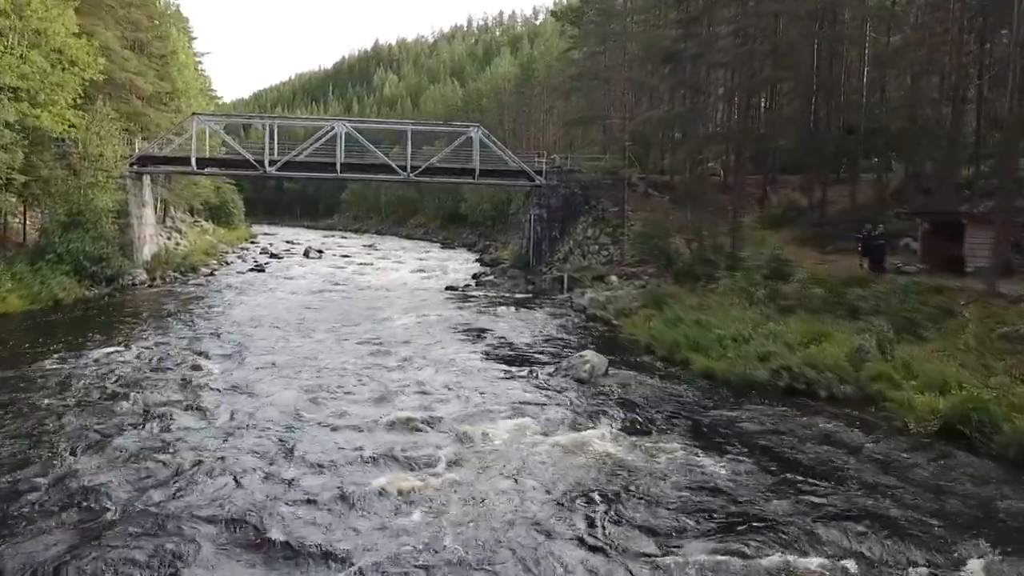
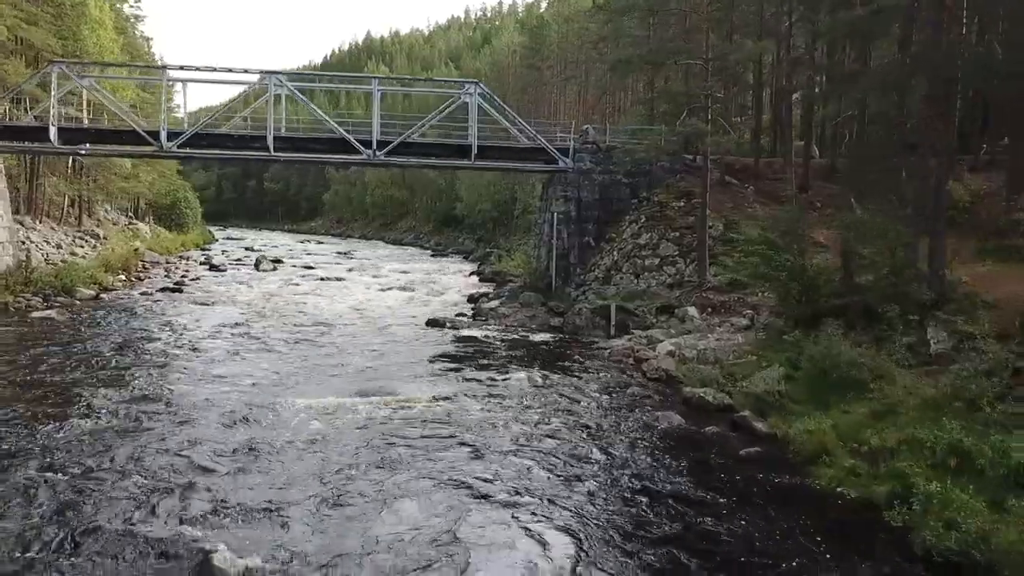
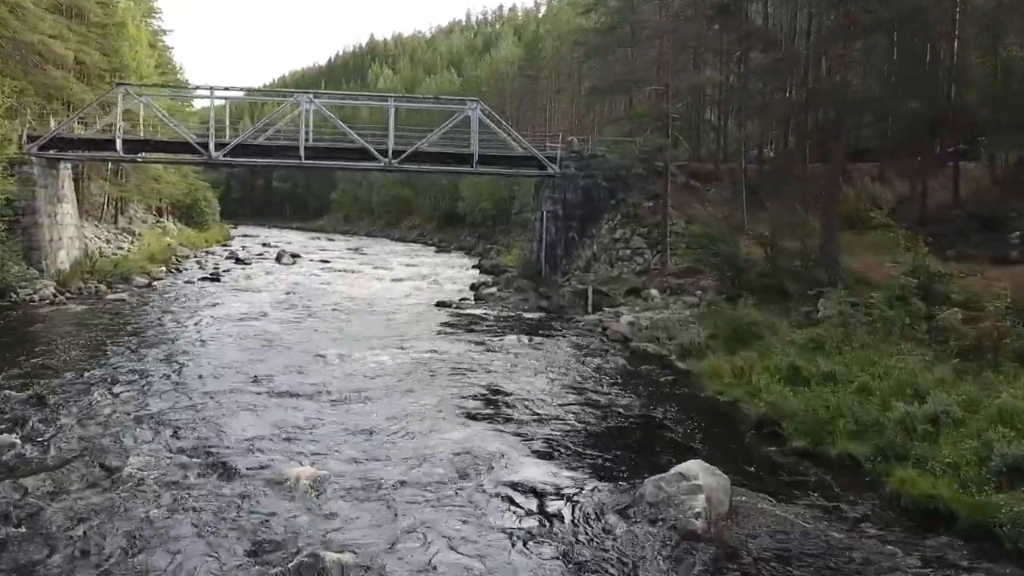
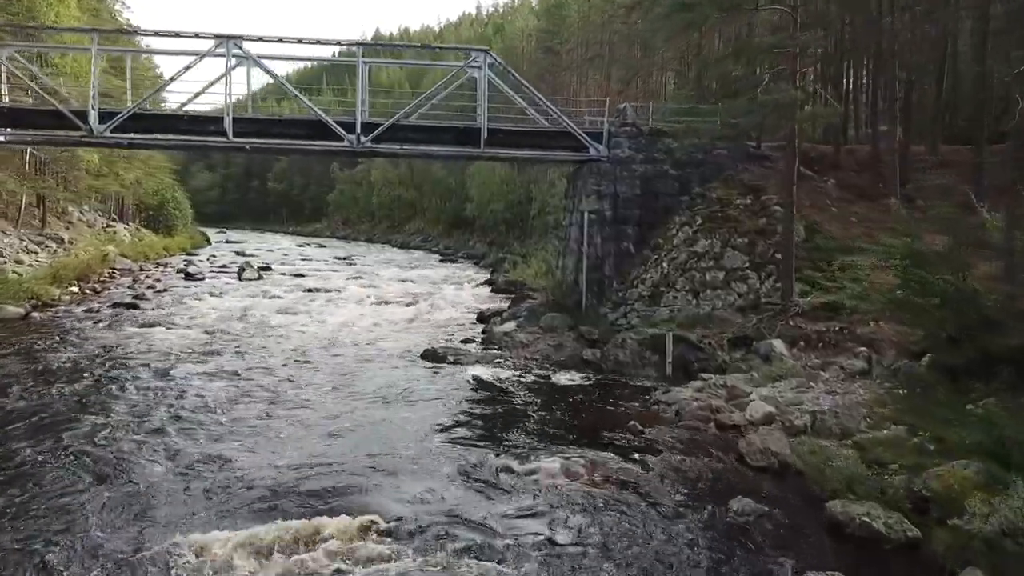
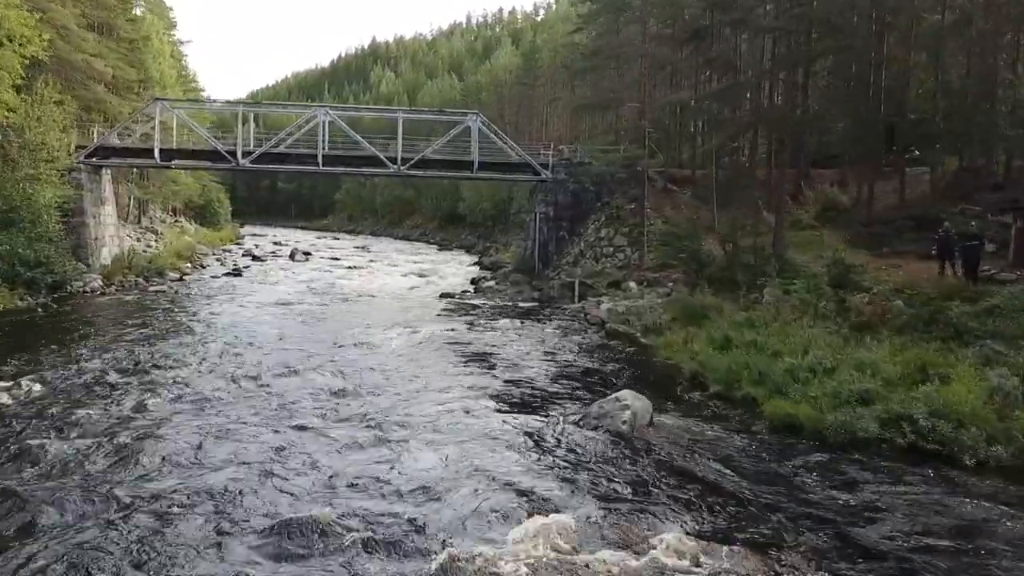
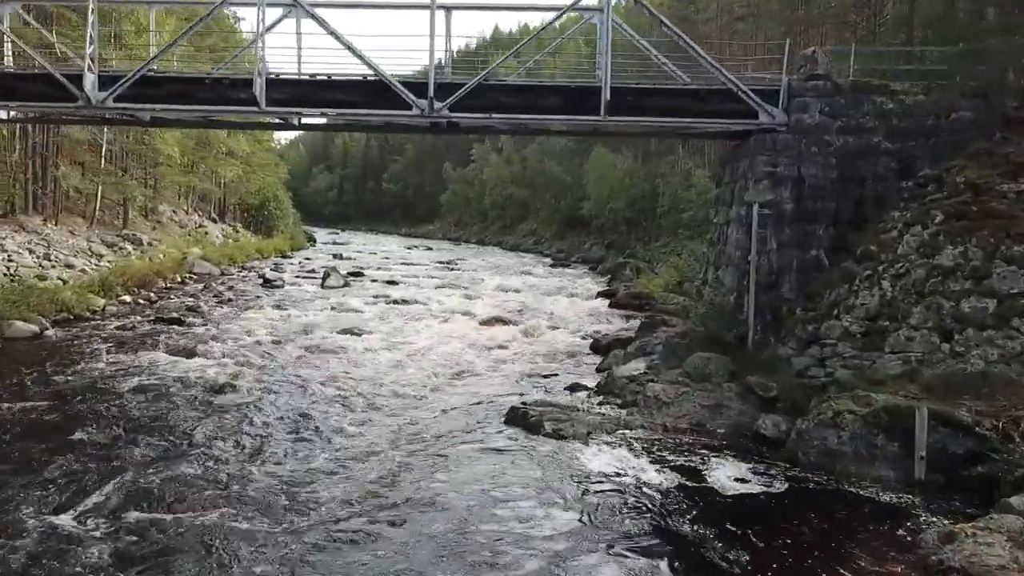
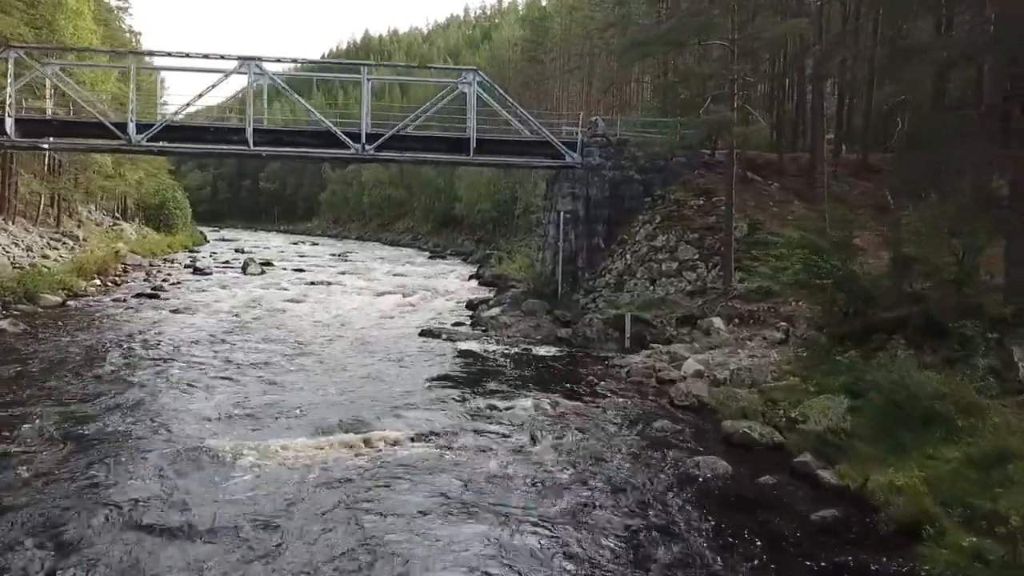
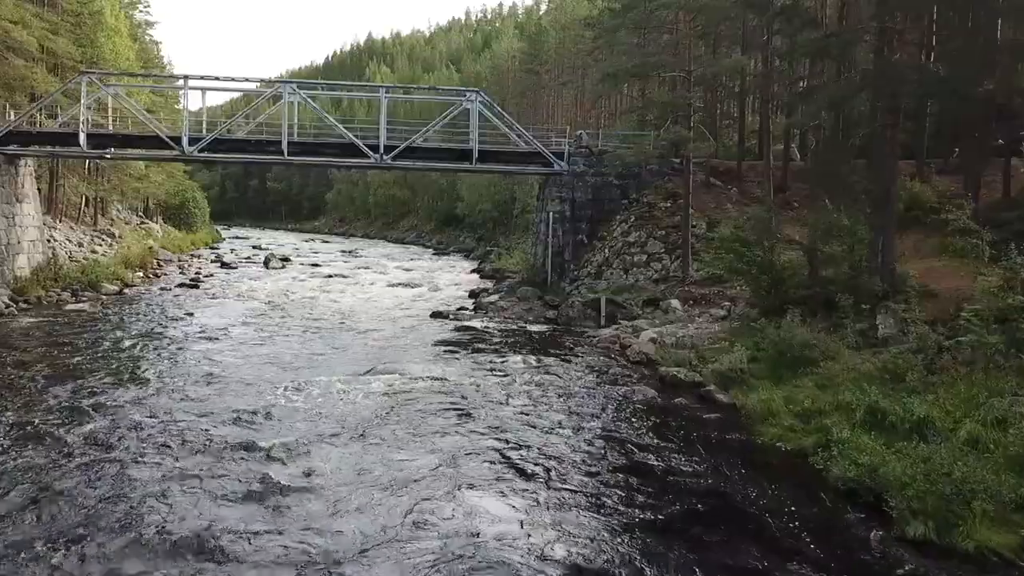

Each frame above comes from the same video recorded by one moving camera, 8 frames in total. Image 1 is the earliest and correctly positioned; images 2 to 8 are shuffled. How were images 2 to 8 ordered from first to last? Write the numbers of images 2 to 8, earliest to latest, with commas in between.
5, 3, 8, 2, 7, 4, 6
